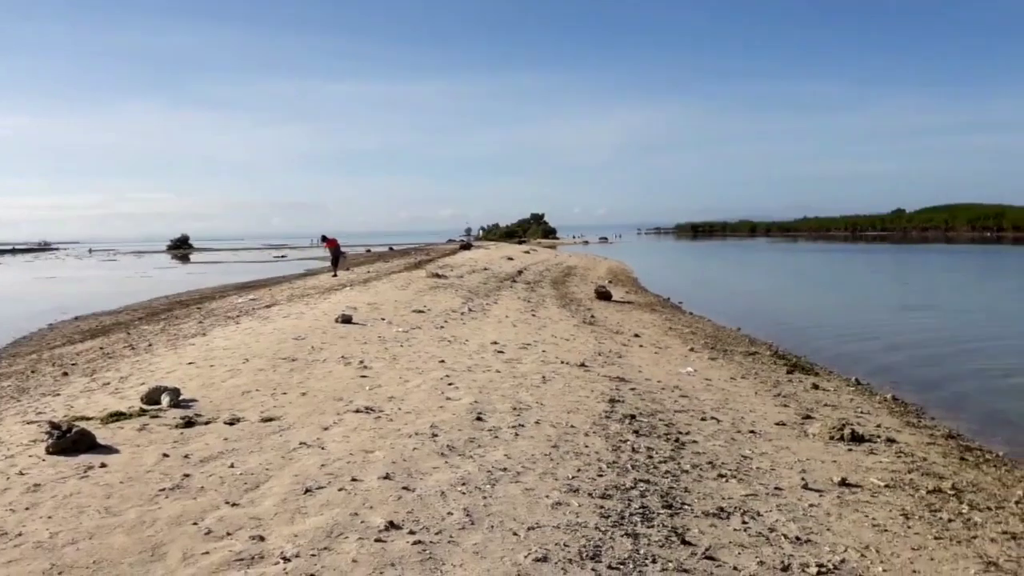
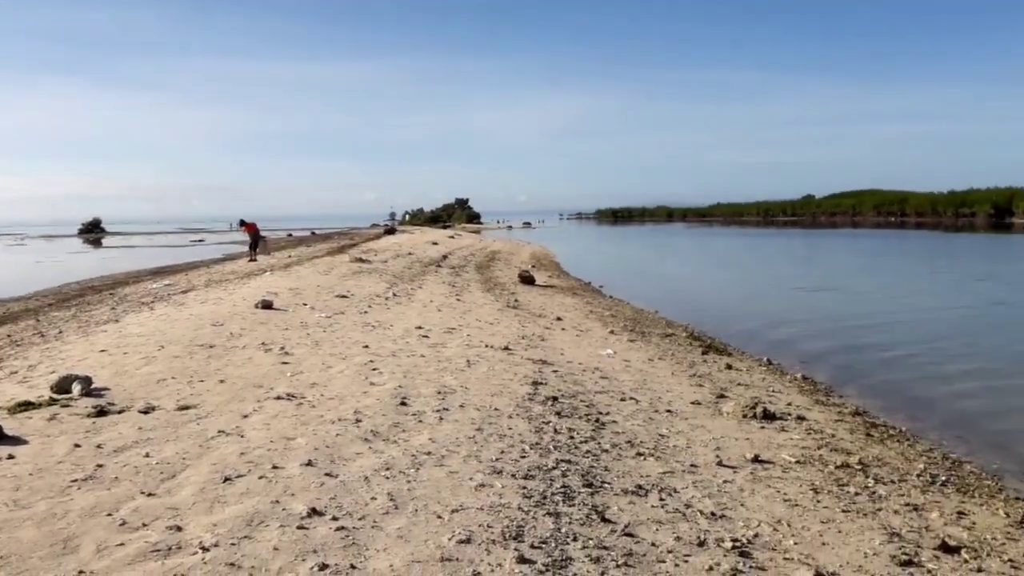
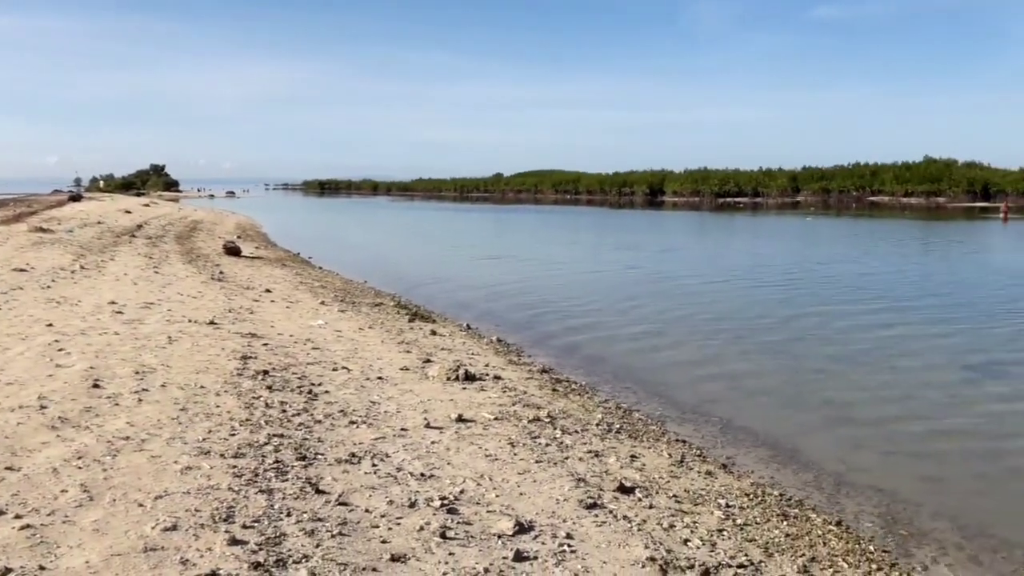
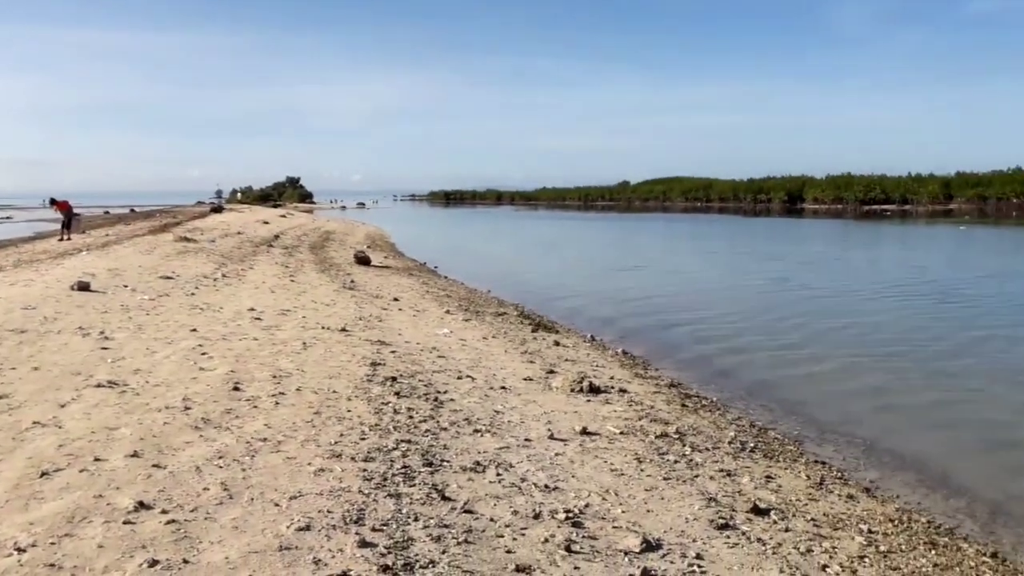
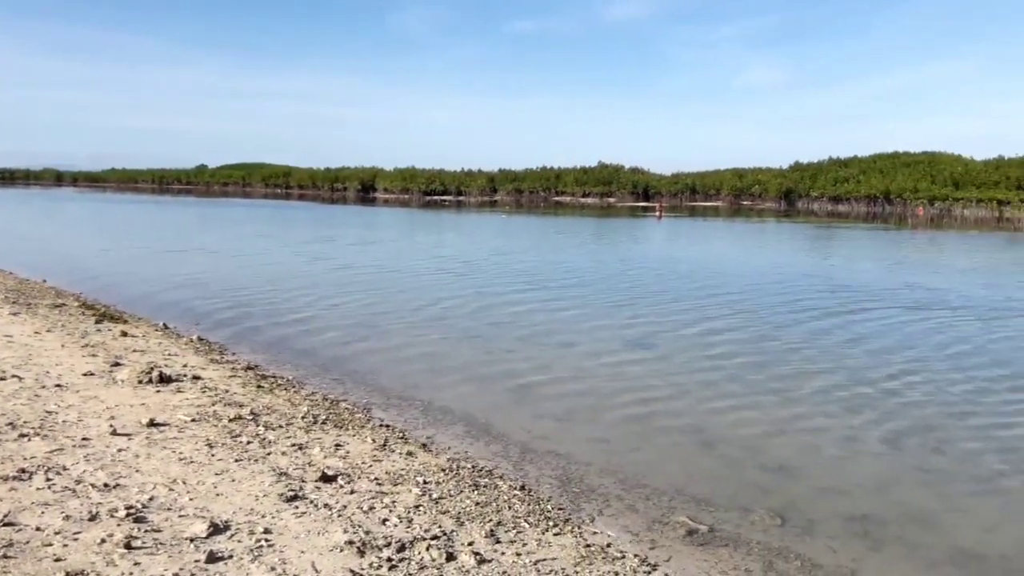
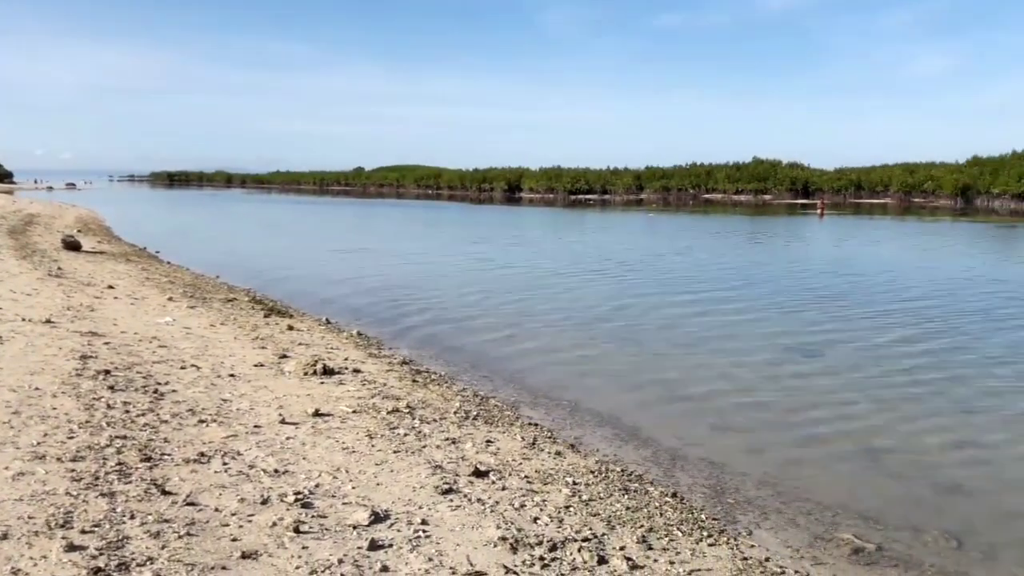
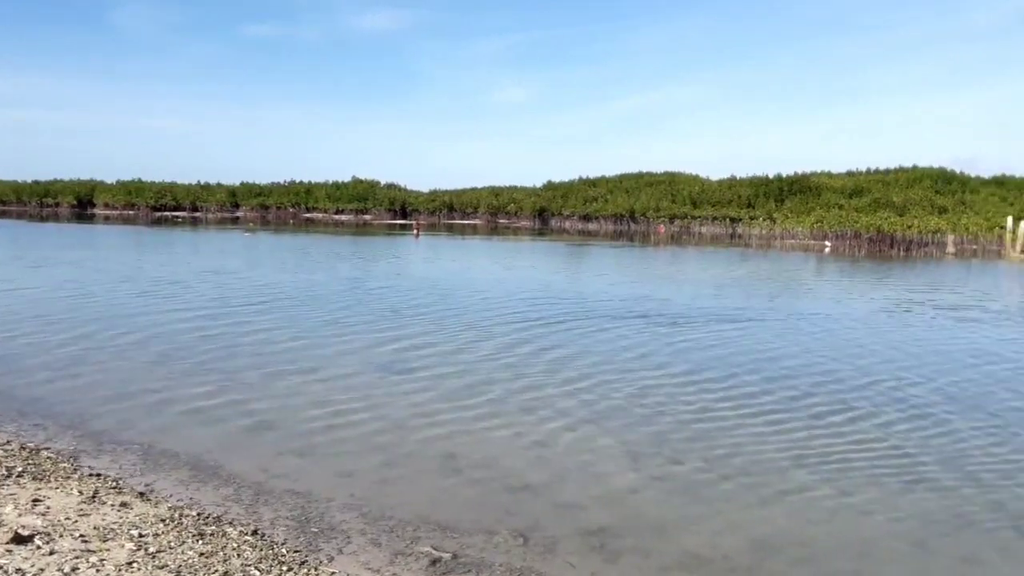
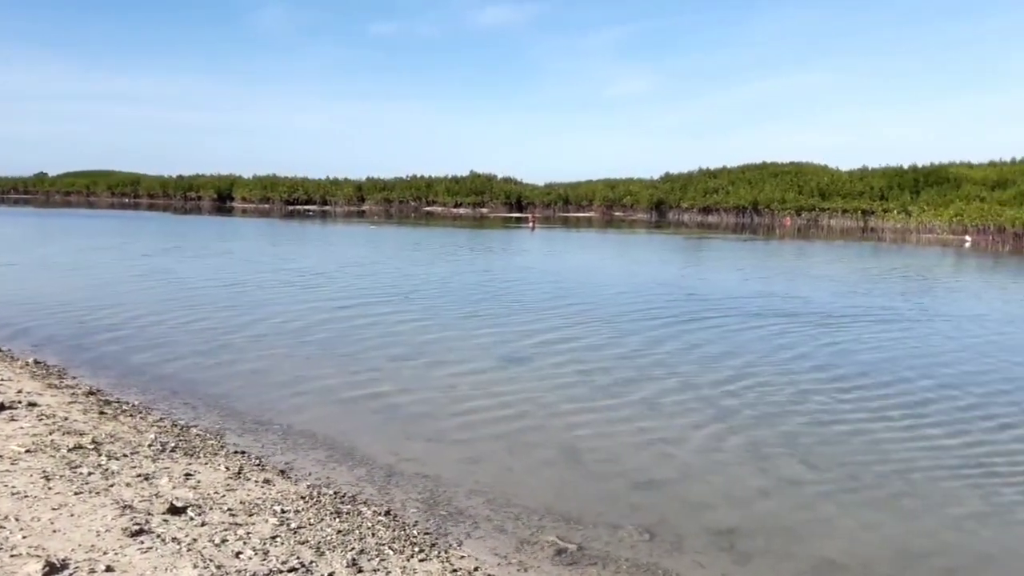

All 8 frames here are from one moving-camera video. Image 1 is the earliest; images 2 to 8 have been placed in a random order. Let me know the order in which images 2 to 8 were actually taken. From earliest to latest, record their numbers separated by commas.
2, 4, 3, 6, 5, 8, 7
